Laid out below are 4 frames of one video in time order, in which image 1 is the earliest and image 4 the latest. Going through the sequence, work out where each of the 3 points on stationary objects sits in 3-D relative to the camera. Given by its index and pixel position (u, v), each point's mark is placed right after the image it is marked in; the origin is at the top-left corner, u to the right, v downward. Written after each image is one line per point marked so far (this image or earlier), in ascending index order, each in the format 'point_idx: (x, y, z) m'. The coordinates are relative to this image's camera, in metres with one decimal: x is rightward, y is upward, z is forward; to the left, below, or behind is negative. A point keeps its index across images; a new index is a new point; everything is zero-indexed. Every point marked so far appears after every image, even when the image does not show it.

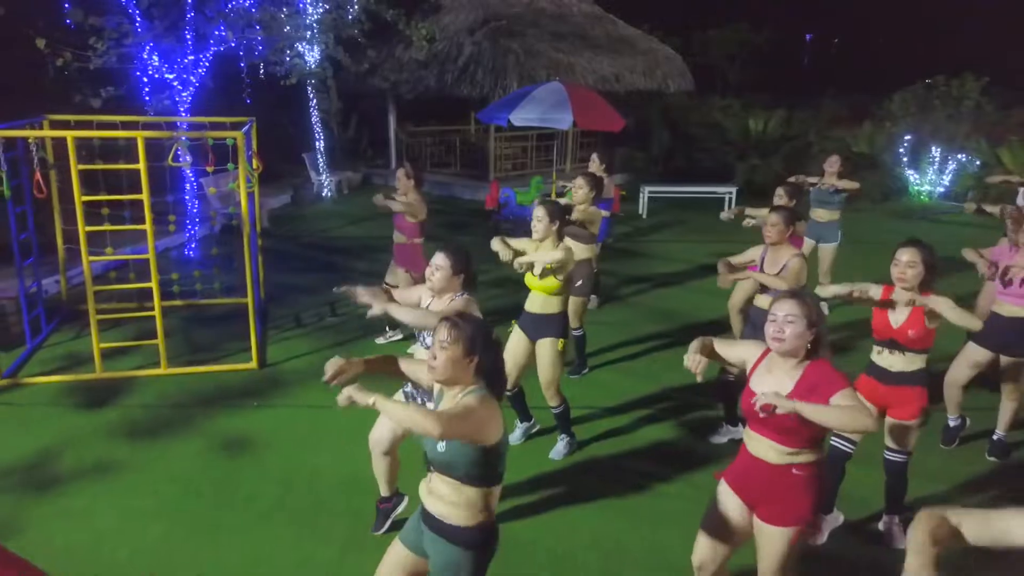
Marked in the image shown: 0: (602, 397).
0: (+0.8, -1.0, +7.2) m
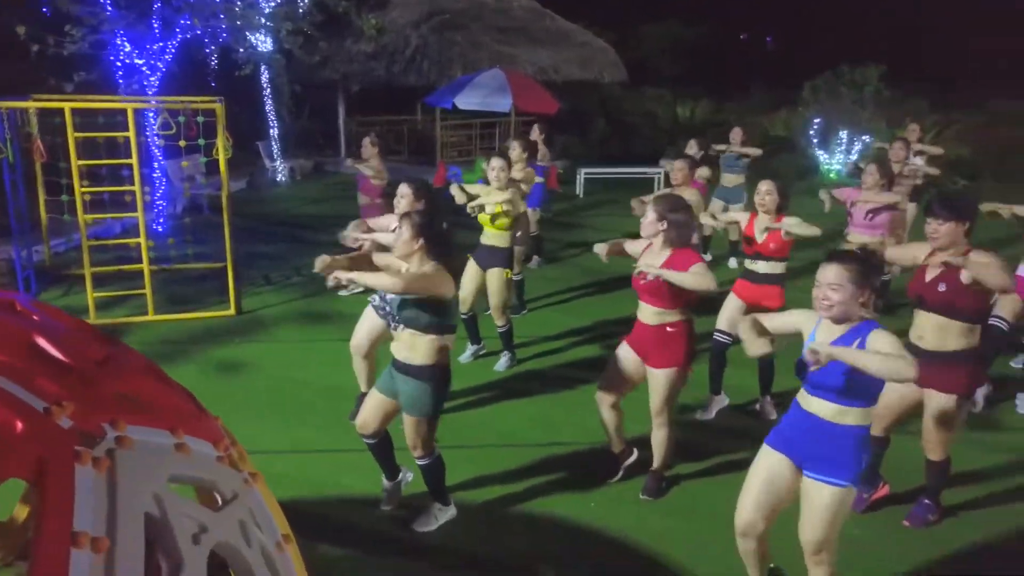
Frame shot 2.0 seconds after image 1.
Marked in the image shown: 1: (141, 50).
0: (+0.3, -0.4, +8.4) m
1: (-5.4, +3.4, +11.7) m
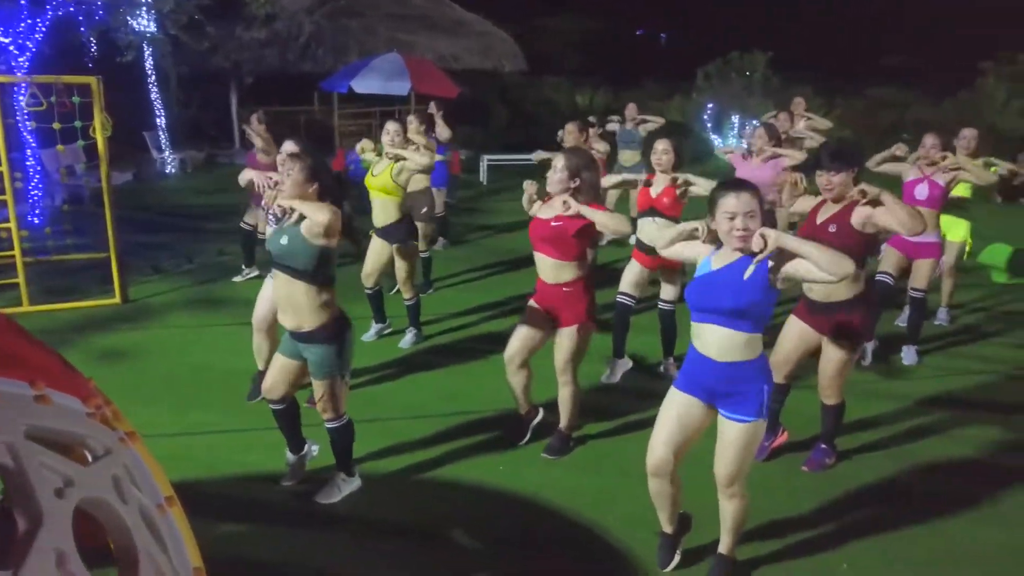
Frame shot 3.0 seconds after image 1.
0: (-0.7, -0.2, +8.3) m
1: (-6.8, +3.5, +10.9) m
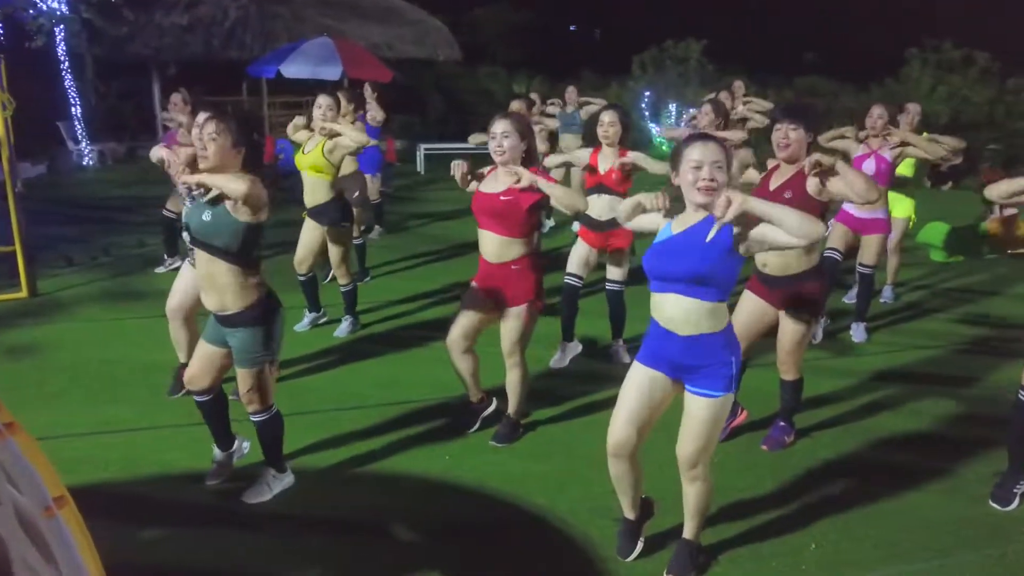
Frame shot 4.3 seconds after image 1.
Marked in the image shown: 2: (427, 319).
0: (-1.3, -0.1, +7.9) m
1: (-7.6, +3.5, +10.0) m
2: (-0.7, -0.3, +7.1) m
